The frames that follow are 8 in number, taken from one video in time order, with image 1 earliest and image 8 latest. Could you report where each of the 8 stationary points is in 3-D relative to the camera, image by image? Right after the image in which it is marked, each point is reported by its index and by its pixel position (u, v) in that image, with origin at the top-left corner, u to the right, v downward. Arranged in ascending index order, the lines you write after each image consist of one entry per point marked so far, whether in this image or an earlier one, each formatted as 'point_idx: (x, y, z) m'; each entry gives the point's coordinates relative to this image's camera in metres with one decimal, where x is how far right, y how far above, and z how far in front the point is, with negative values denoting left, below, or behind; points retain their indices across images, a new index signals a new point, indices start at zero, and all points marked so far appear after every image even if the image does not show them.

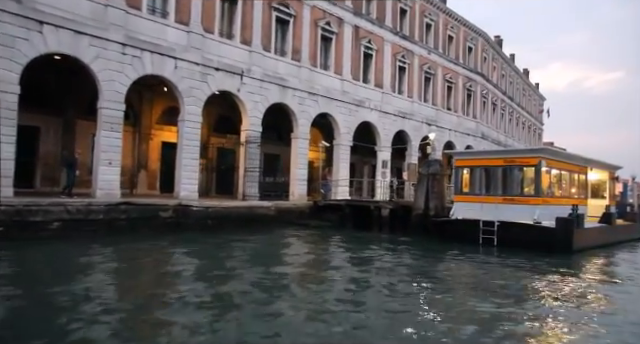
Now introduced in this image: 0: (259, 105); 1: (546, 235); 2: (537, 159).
0: (-2.6, +2.8, +19.4) m
1: (+6.9, -1.9, +14.1) m
2: (+6.9, +0.4, +14.6) m
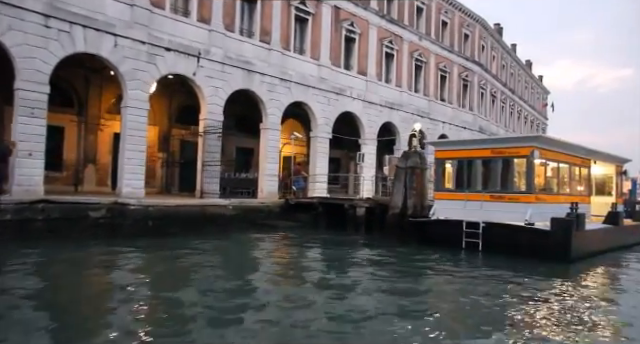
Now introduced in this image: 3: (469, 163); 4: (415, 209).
0: (-3.8, +3.1, +17.3) m
1: (+5.6, -1.7, +11.9) m
2: (+5.6, +0.6, +12.4) m
3: (+4.4, +0.3, +13.7) m
4: (+3.0, -1.2, +14.9) m
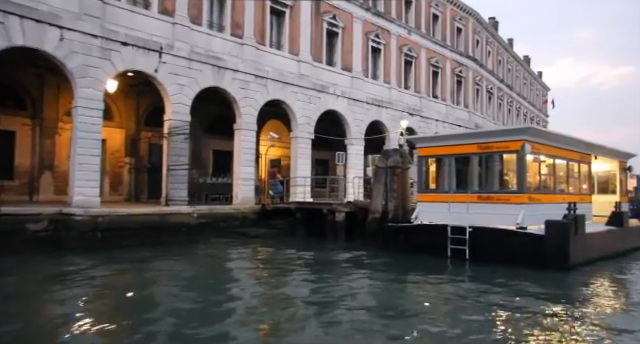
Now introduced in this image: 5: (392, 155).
0: (-4.7, +2.9, +16.0) m
1: (+4.8, -1.7, +10.5) m
2: (+4.7, +0.7, +11.0) m
3: (+3.5, +0.3, +12.2) m
4: (+2.2, -1.2, +13.5) m
5: (+2.1, +0.5, +13.6) m
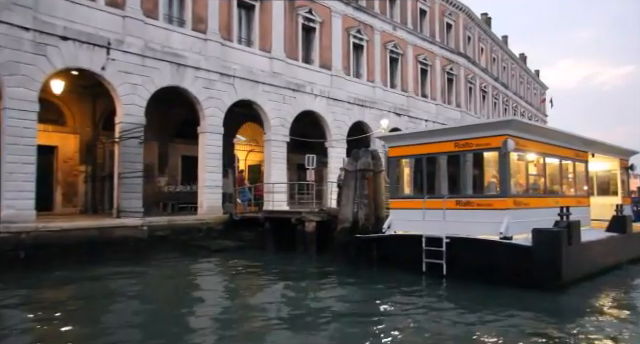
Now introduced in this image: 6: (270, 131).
0: (-5.7, +2.6, +14.5) m
1: (+3.8, -1.7, +8.9) m
2: (+3.7, +0.7, +9.4) m
3: (+2.5, +0.2, +10.7) m
4: (+1.2, -1.2, +11.9) m
5: (+1.1, +0.4, +12.1) m
6: (-2.0, +1.7, +18.9) m
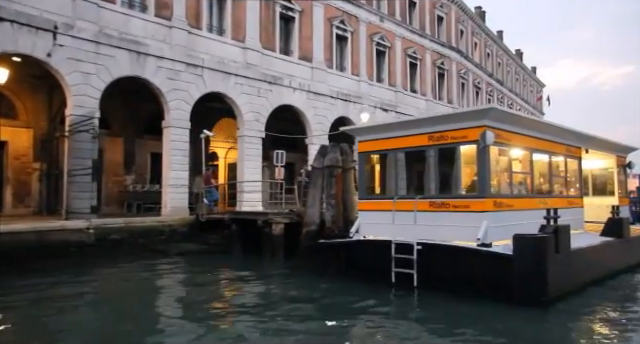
0: (-6.6, +2.7, +13.3) m
1: (+2.9, -1.6, +7.7) m
2: (+2.8, +0.7, +8.2) m
3: (+1.7, +0.3, +9.5) m
4: (+0.4, -1.2, +10.7) m
5: (+0.2, +0.5, +10.9) m
6: (-2.9, +1.8, +17.6) m
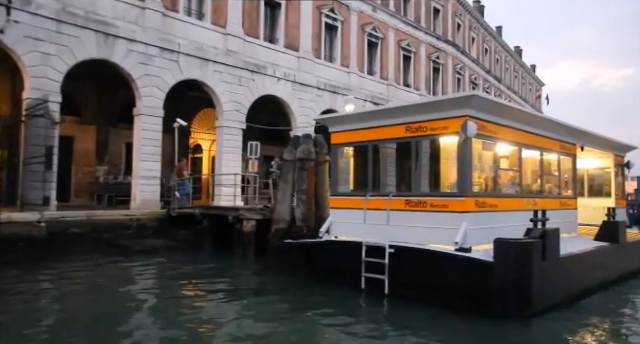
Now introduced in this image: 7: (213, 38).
0: (-7.1, +3.0, +12.3) m
1: (+2.3, -1.5, +6.8) m
2: (+2.2, +0.8, +7.3) m
3: (+1.0, +0.4, +8.6) m
4: (-0.3, -1.0, +9.8) m
5: (-0.4, +0.6, +10.0) m
6: (-3.5, +2.0, +16.7) m
7: (-3.8, +4.8, +16.4) m
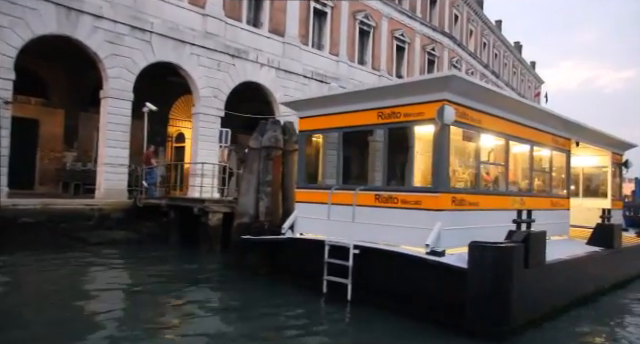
0: (-7.7, +3.4, +11.4) m
1: (+1.6, -1.4, +5.9) m
2: (+1.6, +0.9, +6.4) m
3: (+0.4, +0.6, +7.7) m
4: (-0.9, -0.8, +8.9) m
5: (-1.0, +0.8, +9.1) m
6: (-4.1, +2.4, +15.8) m
7: (-4.4, +5.1, +15.5) m
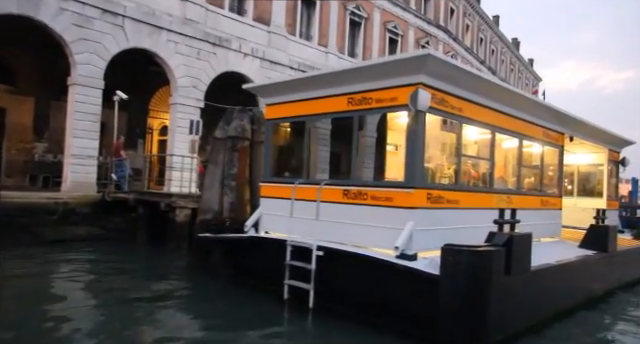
0: (-8.2, +3.7, +10.6) m
1: (+1.1, -1.3, +5.2) m
2: (+1.1, +1.0, +5.7) m
3: (-0.1, +0.7, +6.9) m
4: (-1.5, -0.7, +8.2) m
5: (-1.5, +1.0, +8.3) m
6: (-4.7, +2.6, +15.0) m
7: (-4.9, +5.4, +14.7) m
